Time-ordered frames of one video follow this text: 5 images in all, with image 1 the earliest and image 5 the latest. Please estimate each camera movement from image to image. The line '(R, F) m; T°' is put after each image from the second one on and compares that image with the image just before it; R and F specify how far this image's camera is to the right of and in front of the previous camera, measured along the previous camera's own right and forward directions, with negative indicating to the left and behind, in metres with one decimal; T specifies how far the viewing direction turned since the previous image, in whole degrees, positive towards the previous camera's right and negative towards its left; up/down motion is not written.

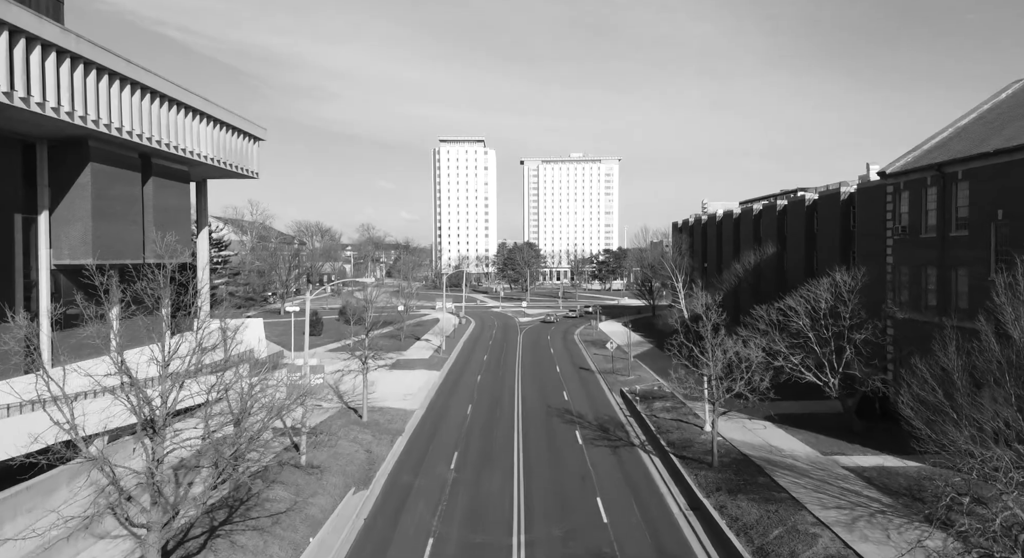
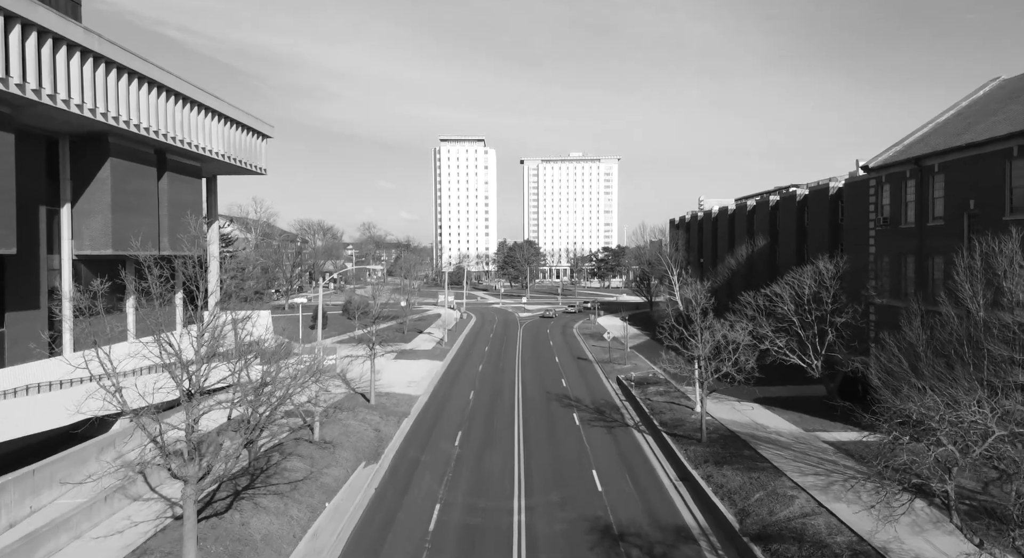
(0.0, -1.3) m; 0°
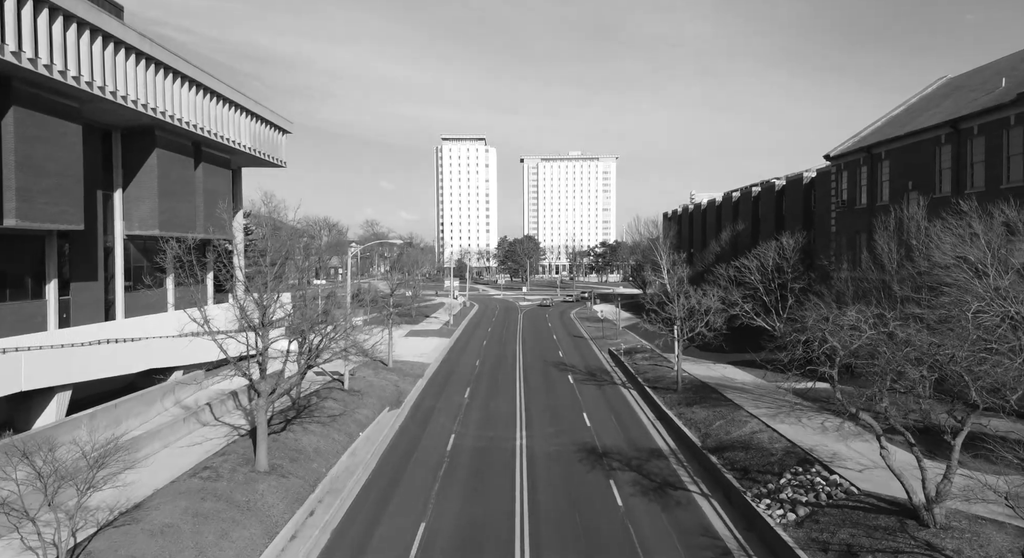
(-0.1, -3.5) m; 0°
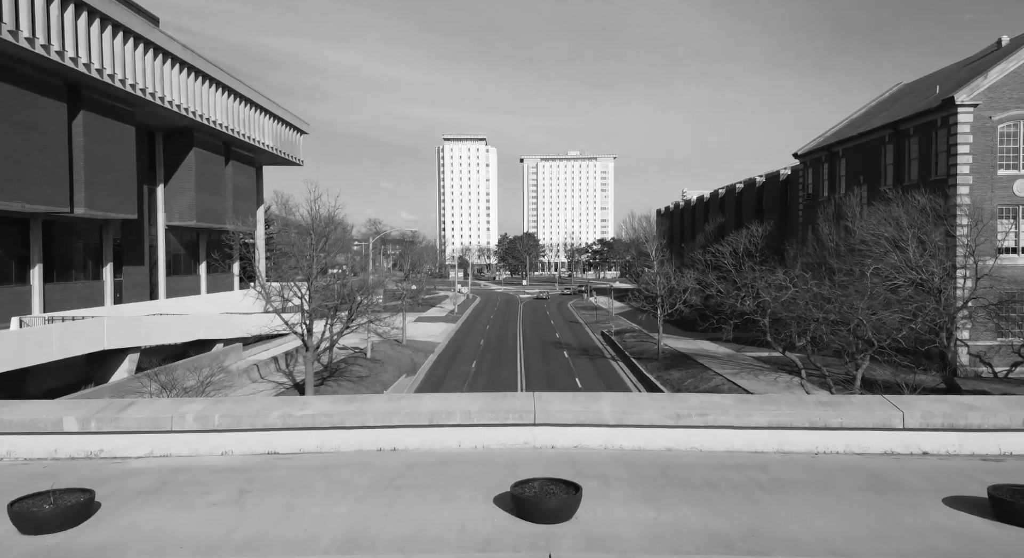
(-0.1, -3.6) m; 0°
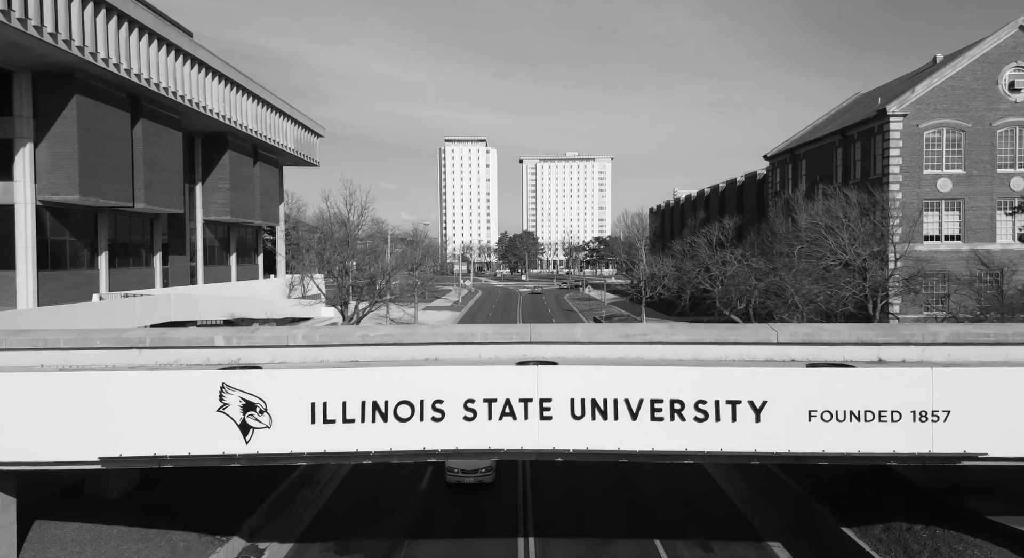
(-0.1, -4.2) m; 0°
